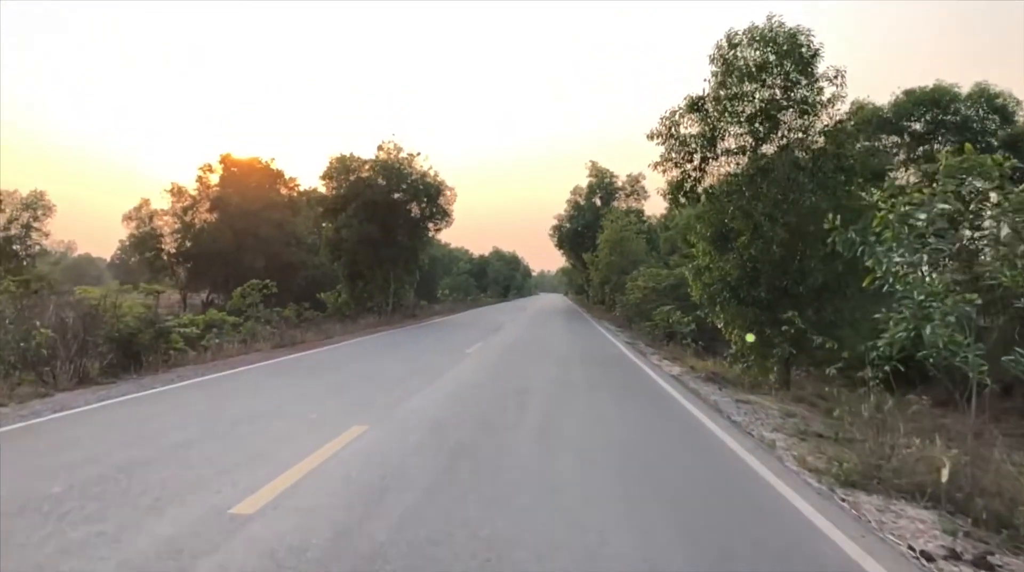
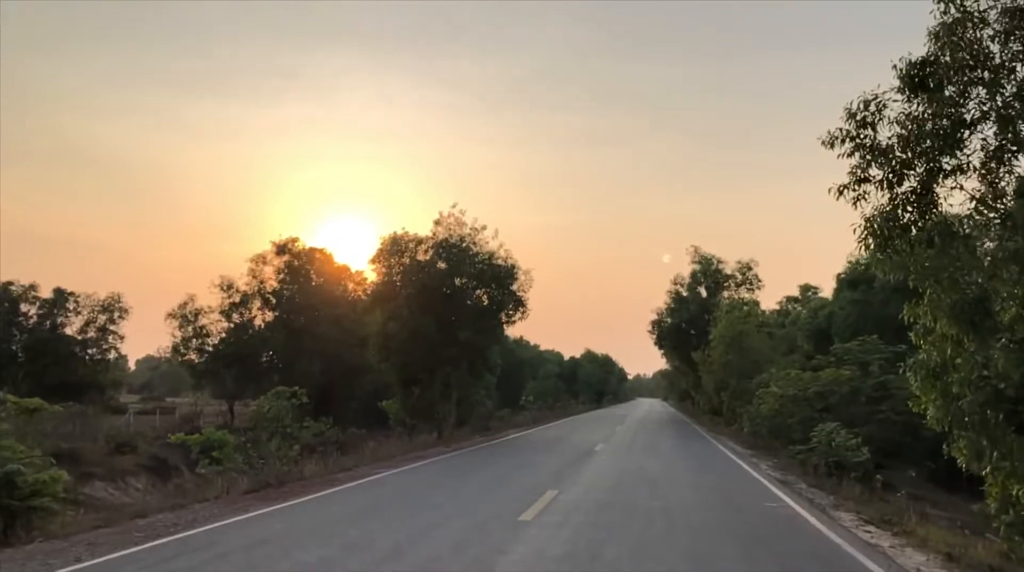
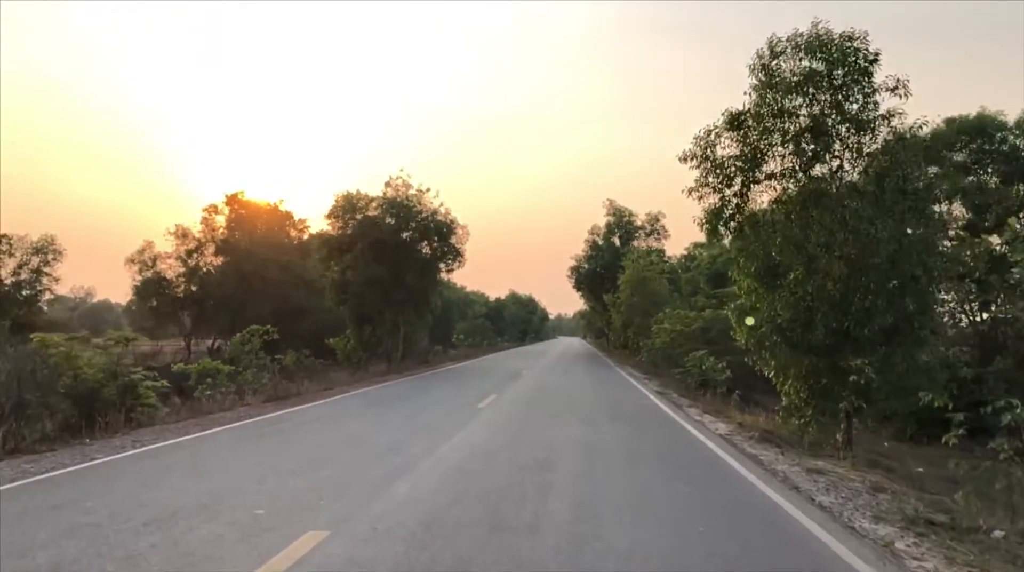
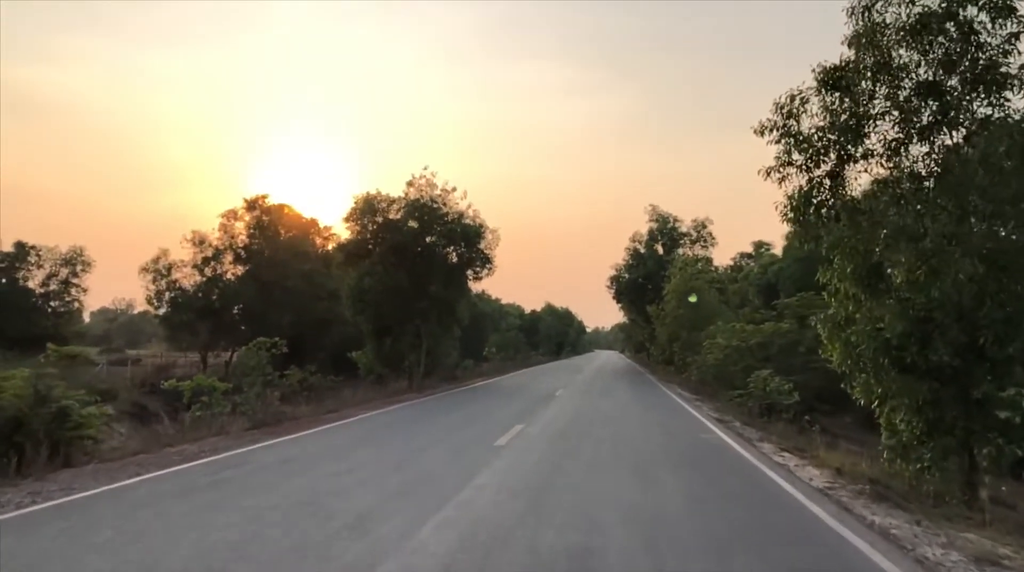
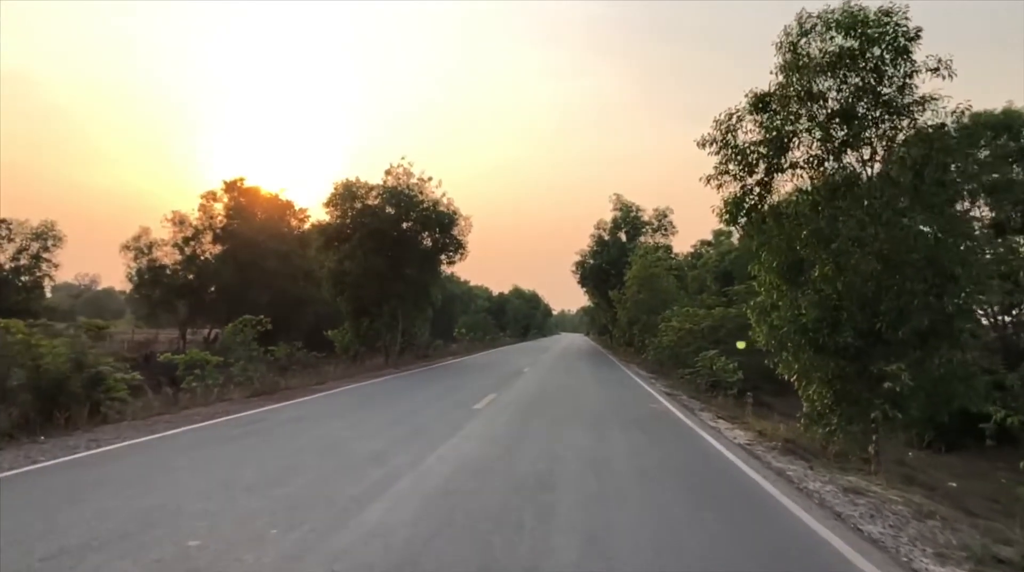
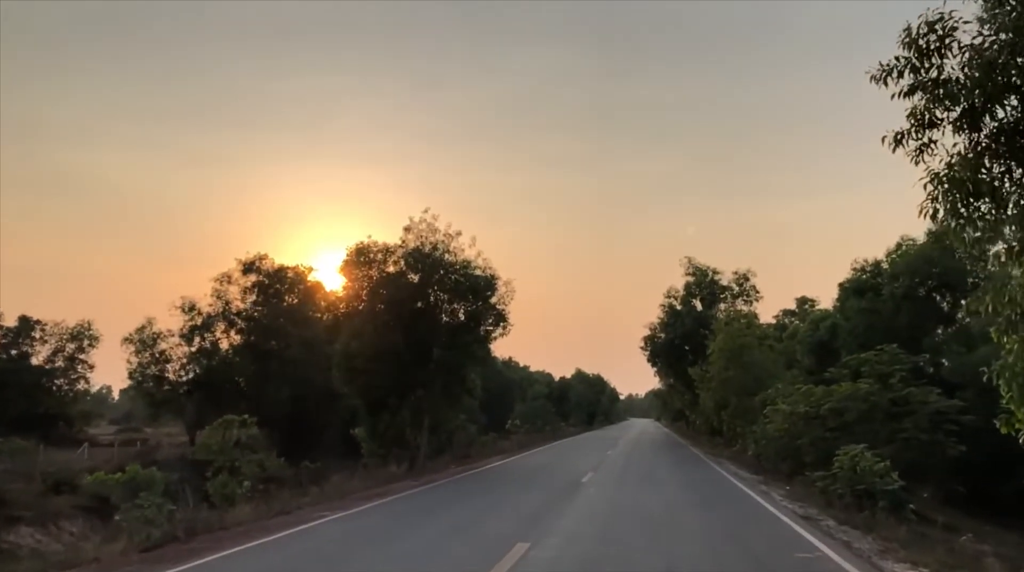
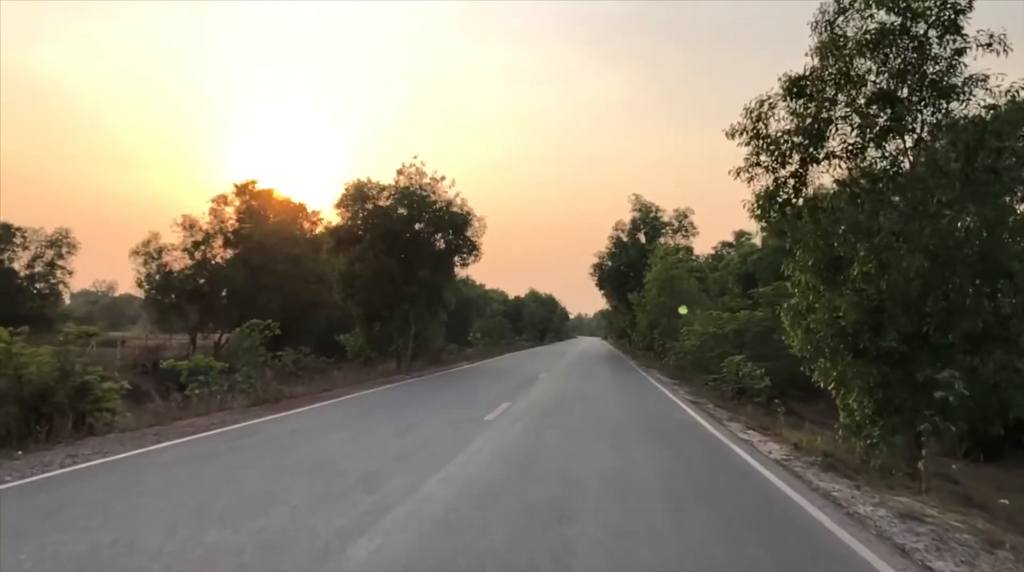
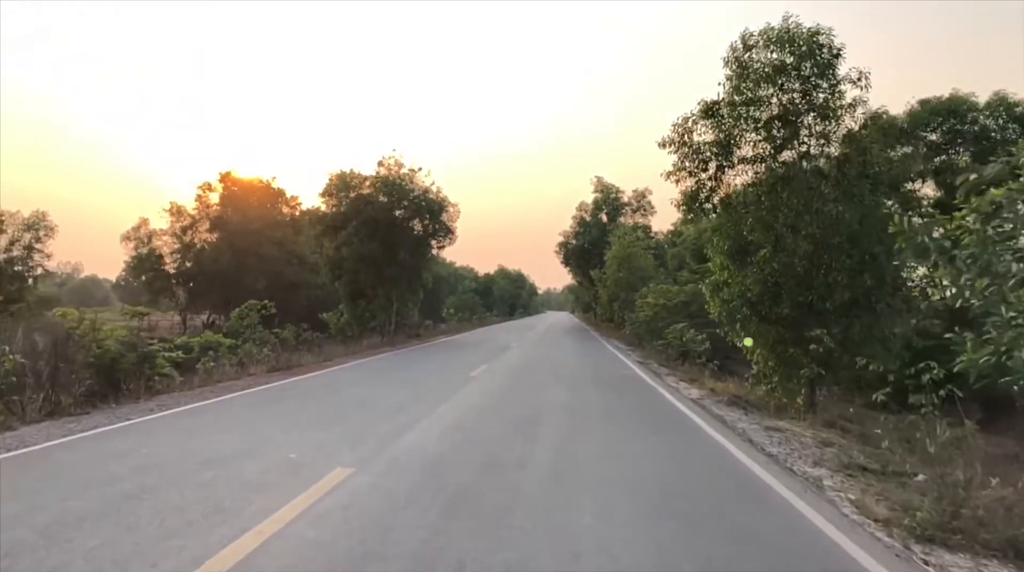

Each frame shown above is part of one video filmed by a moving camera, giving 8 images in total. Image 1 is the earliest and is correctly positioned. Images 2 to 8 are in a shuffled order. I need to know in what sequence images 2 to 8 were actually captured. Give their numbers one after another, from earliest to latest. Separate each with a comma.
8, 3, 5, 7, 4, 2, 6
